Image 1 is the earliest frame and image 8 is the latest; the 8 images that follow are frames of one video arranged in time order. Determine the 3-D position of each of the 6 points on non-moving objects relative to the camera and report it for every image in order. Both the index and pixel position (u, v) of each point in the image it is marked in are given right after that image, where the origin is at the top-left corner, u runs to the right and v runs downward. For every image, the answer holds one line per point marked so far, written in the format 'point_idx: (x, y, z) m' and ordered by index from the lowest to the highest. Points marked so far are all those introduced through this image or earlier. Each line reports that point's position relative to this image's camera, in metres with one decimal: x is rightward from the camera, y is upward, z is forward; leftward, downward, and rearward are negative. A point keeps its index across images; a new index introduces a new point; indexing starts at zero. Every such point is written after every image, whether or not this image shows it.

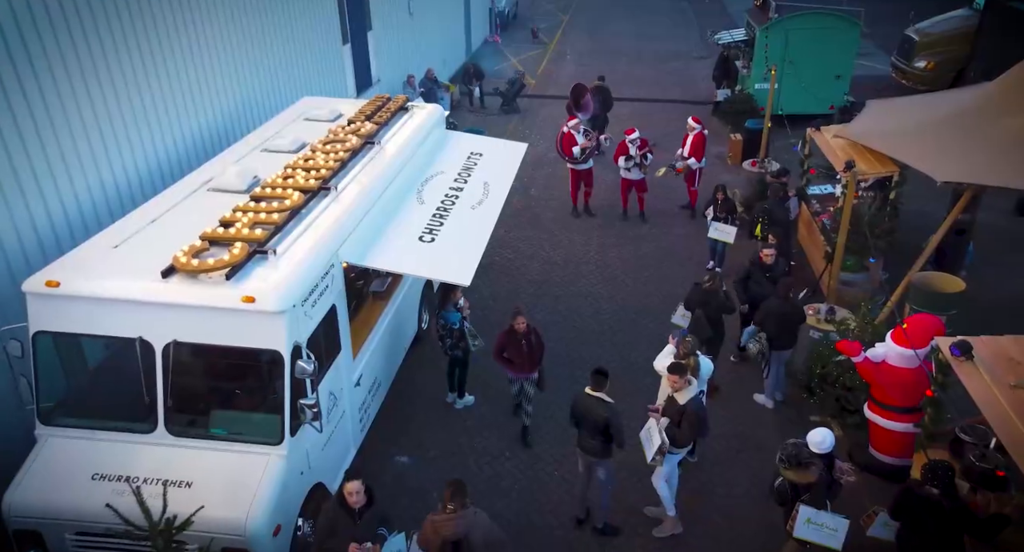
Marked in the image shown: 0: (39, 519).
0: (-3.5, -1.8, +5.2) m
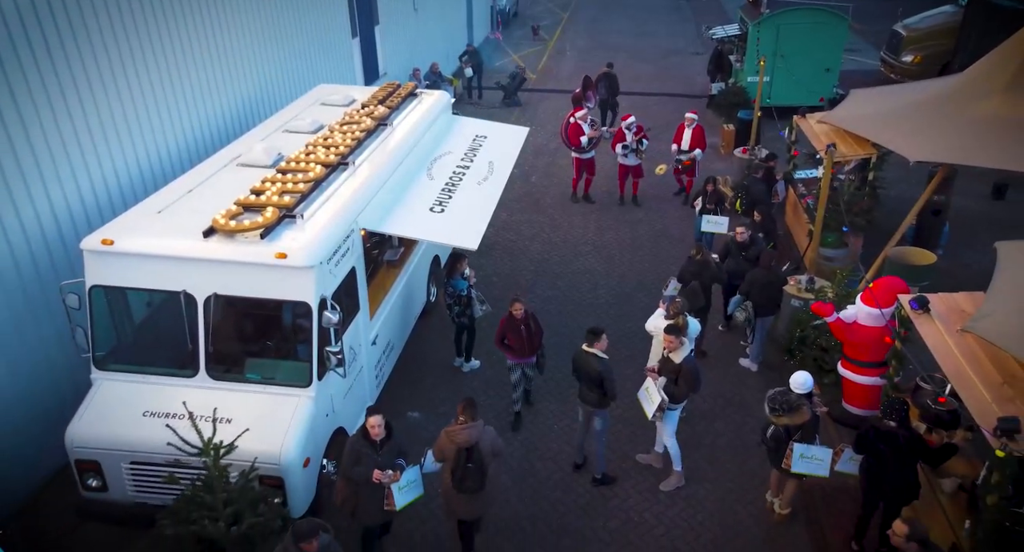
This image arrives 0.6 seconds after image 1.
0: (-3.5, -1.5, +5.9) m
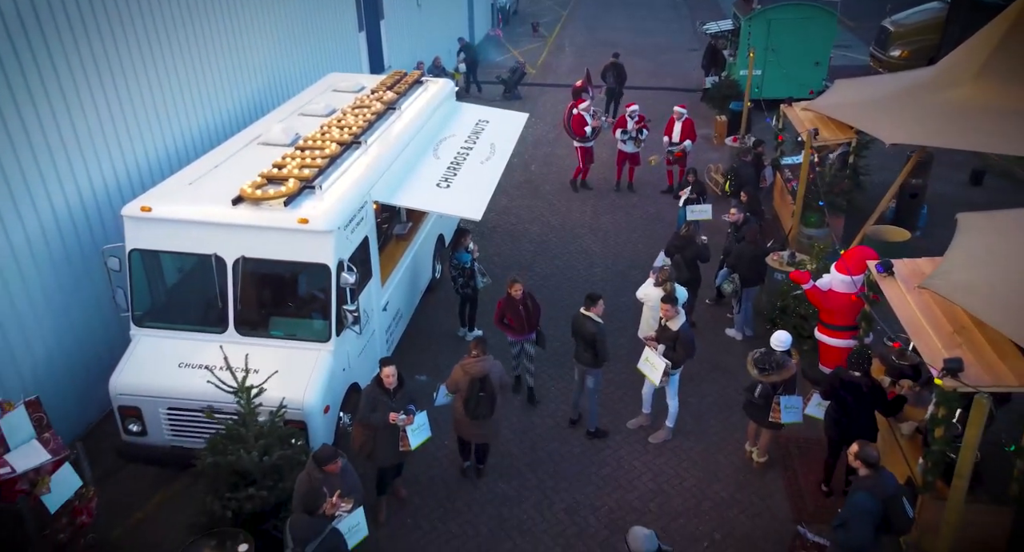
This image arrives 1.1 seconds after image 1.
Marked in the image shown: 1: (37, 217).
0: (-3.5, -1.1, +6.5) m
1: (-4.6, +0.6, +6.8) m
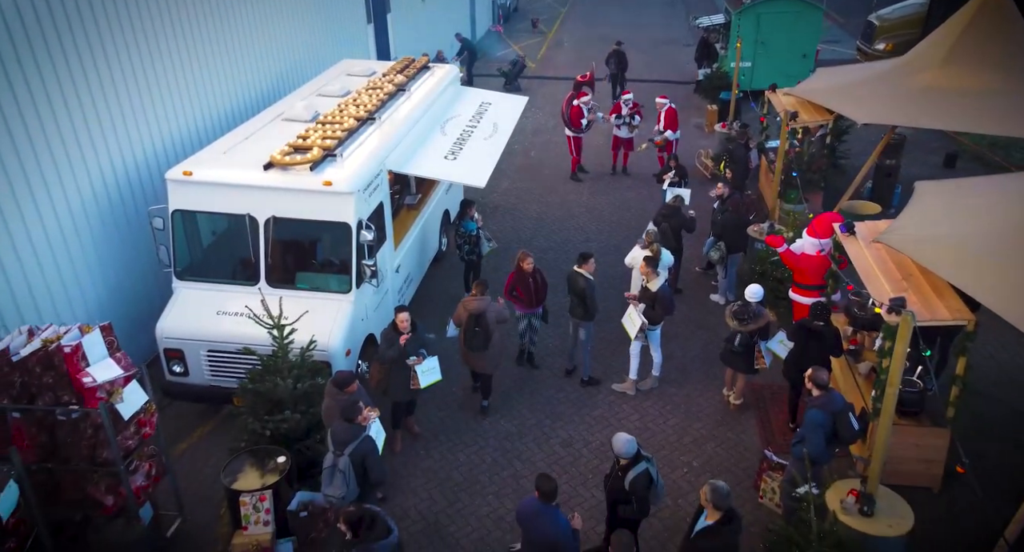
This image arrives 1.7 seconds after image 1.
0: (-3.5, -0.7, +7.4) m
1: (-4.6, +1.1, +7.6) m
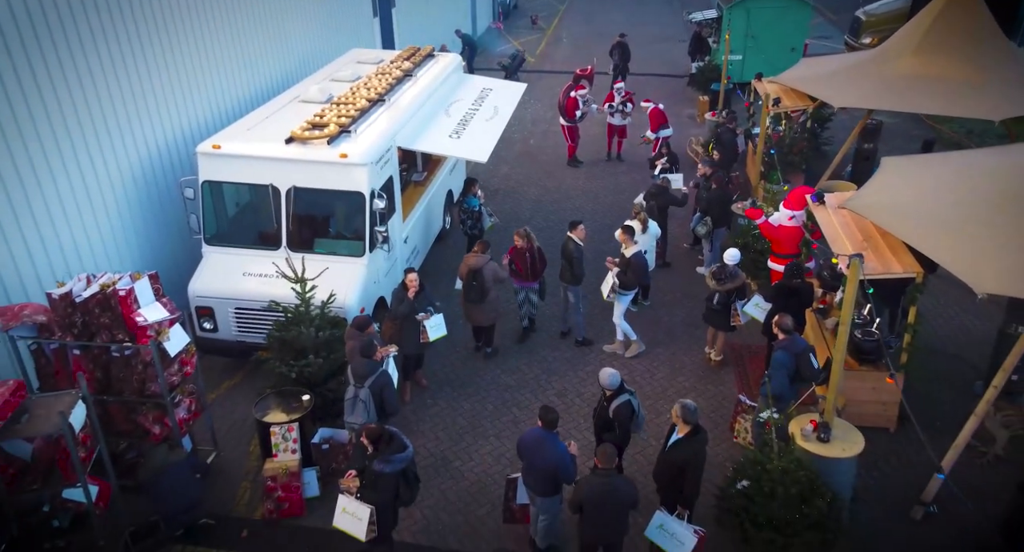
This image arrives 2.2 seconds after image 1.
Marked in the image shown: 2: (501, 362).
0: (-3.5, -0.3, +8.1) m
1: (-4.6, +1.5, +8.4) m
2: (-0.1, -1.1, +9.1) m
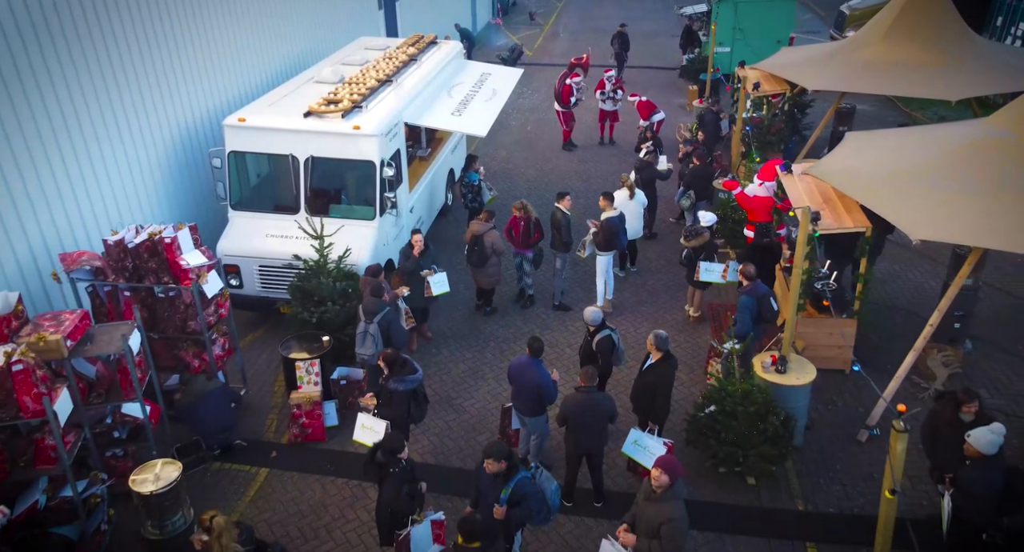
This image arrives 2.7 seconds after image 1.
0: (-3.5, +0.2, +9.0) m
1: (-4.6, +2.0, +9.3) m
2: (-0.2, -0.6, +10.0) m
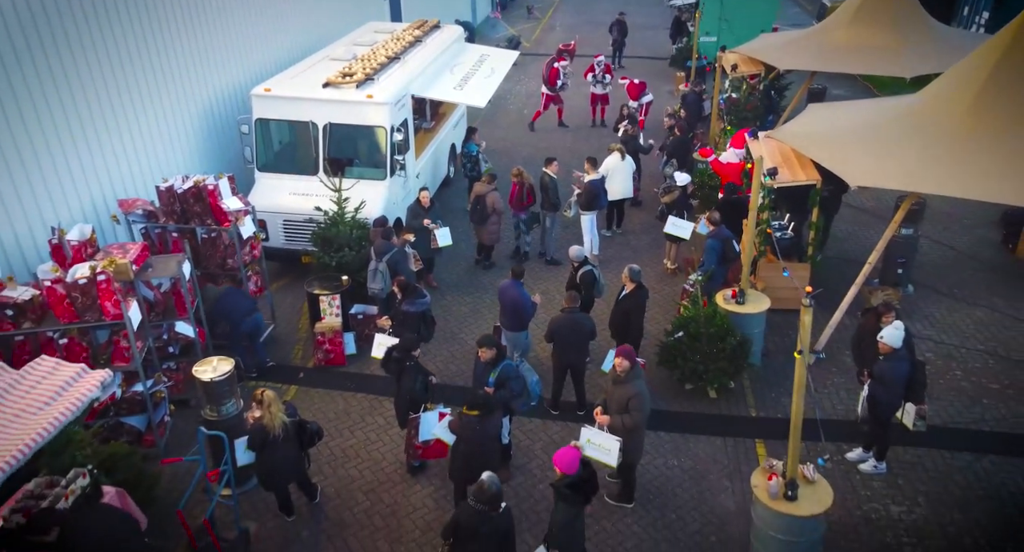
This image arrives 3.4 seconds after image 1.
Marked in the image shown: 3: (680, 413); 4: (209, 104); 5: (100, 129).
0: (-3.6, +0.9, +10.1) m
1: (-4.7, +2.7, +10.4) m
2: (-0.2, +0.1, +11.1) m
3: (+1.9, -1.5, +7.9) m
4: (-4.7, +2.6, +10.7) m
5: (-4.9, +1.8, +8.4) m
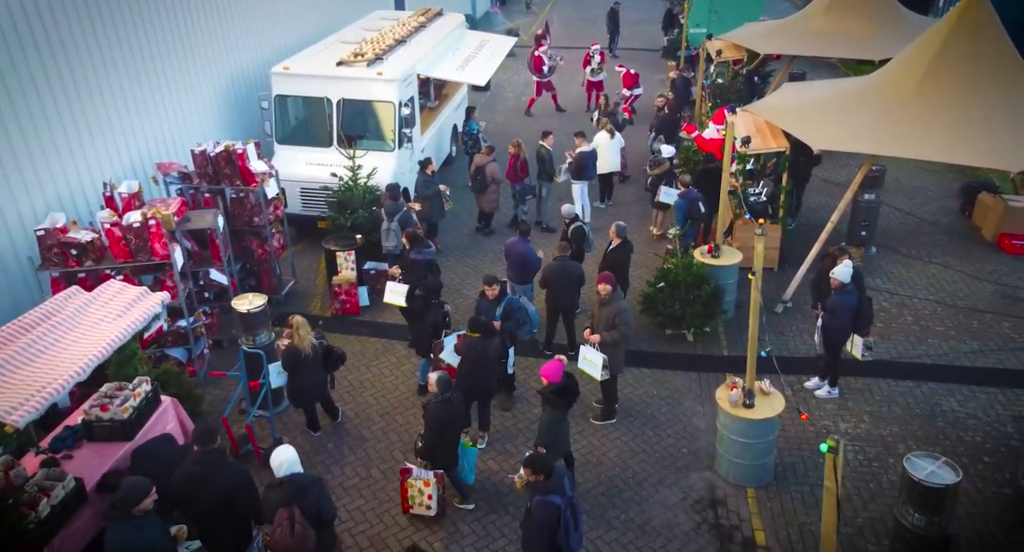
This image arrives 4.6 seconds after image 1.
0: (-3.6, +1.5, +11.1) m
1: (-4.7, +3.3, +11.3) m
2: (-0.3, +0.7, +12.1) m
3: (+1.9, -1.0, +8.8) m
4: (-4.7, +3.2, +11.7) m
5: (-5.0, +2.3, +9.3) m
